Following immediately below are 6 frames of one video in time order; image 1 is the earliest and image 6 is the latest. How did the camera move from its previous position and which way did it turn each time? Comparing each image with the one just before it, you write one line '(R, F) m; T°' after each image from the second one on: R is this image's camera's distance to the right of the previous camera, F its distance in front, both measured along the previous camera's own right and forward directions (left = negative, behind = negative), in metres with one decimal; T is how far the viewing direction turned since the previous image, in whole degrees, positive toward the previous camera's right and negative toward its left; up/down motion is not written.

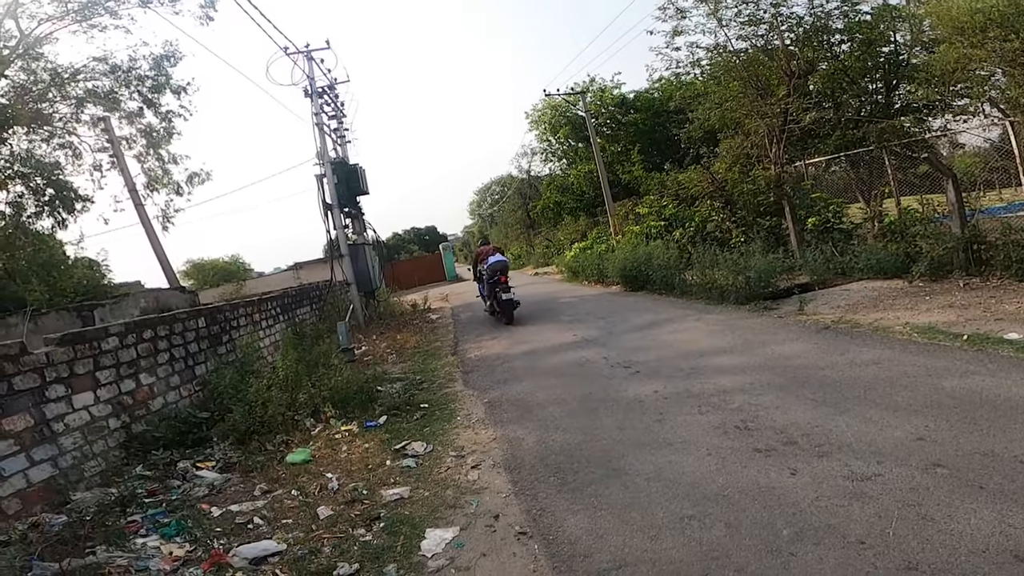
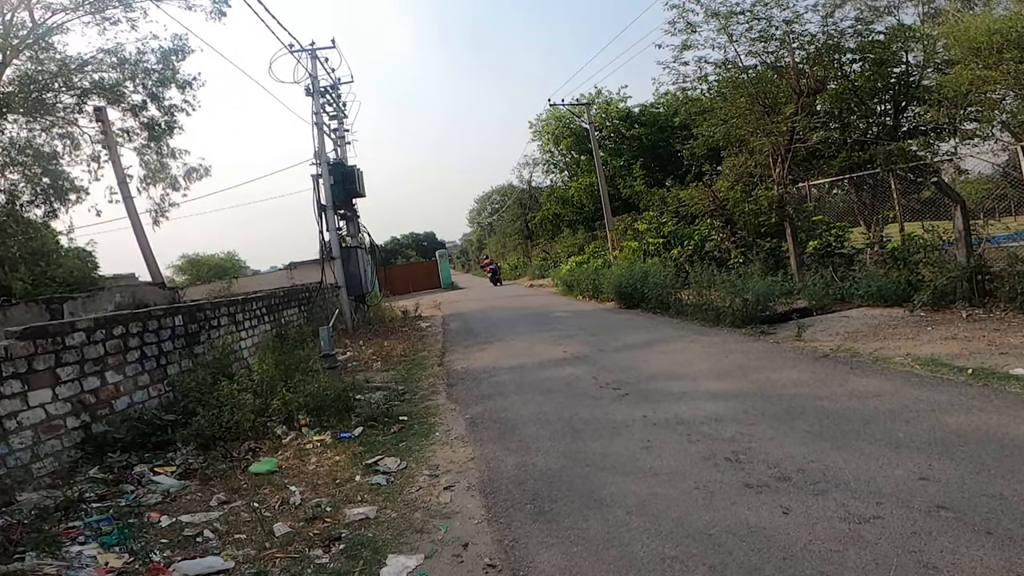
(+0.1, +0.3) m; 0°
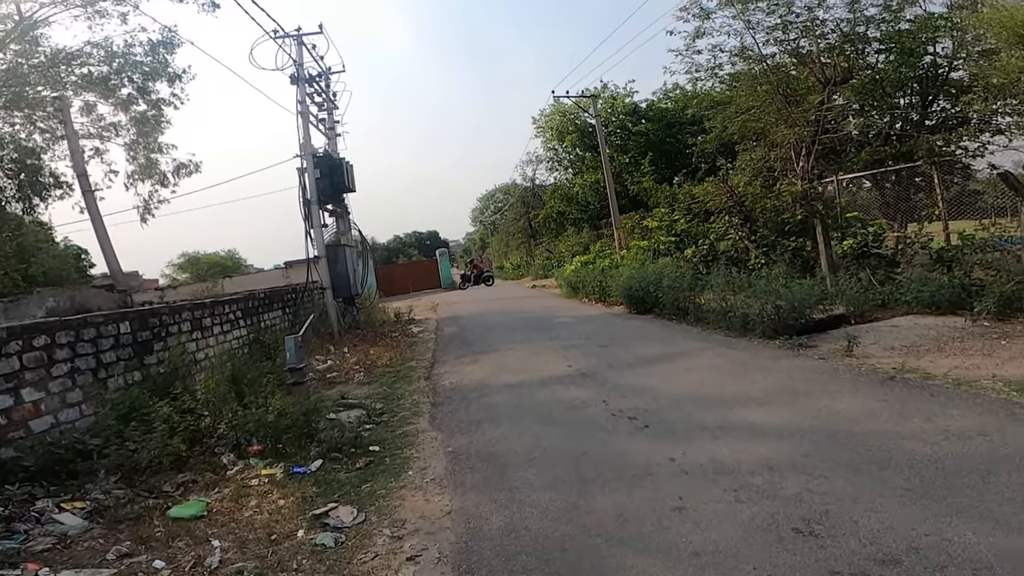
(+0.1, +1.1) m; 0°
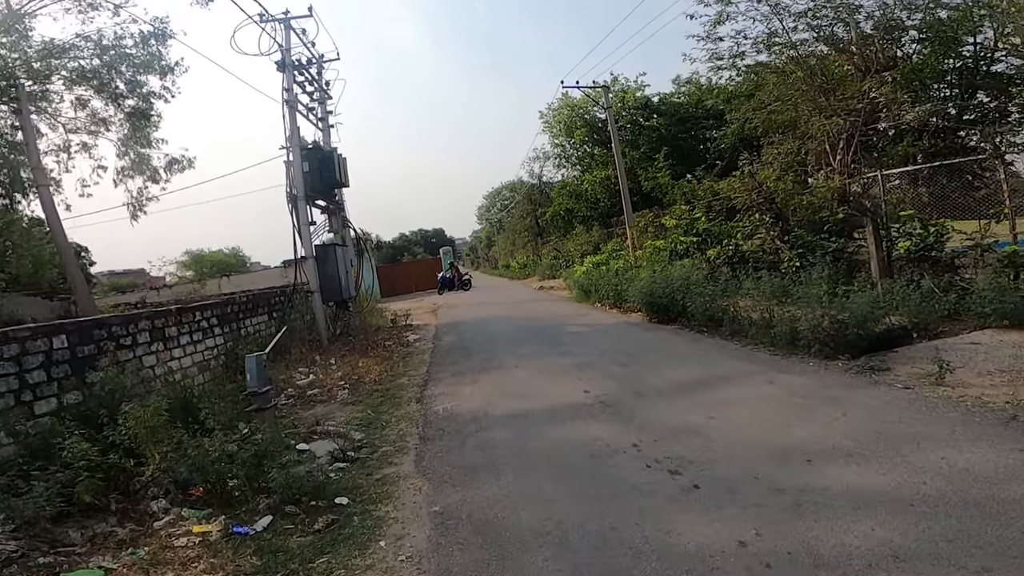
(0.0, +1.1) m; -1°
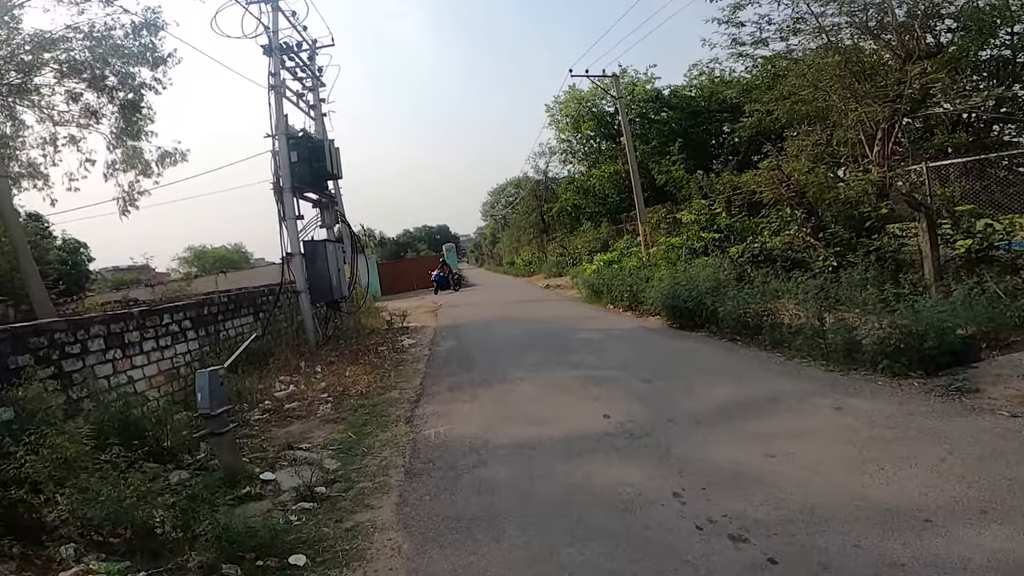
(0.0, +0.9) m; 0°
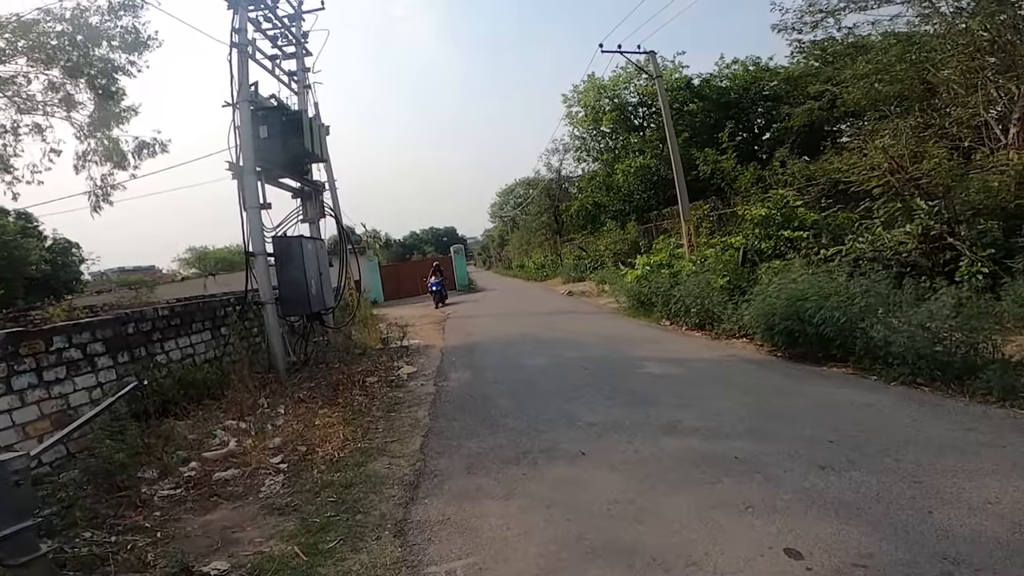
(-0.4, +2.4) m; 0°
